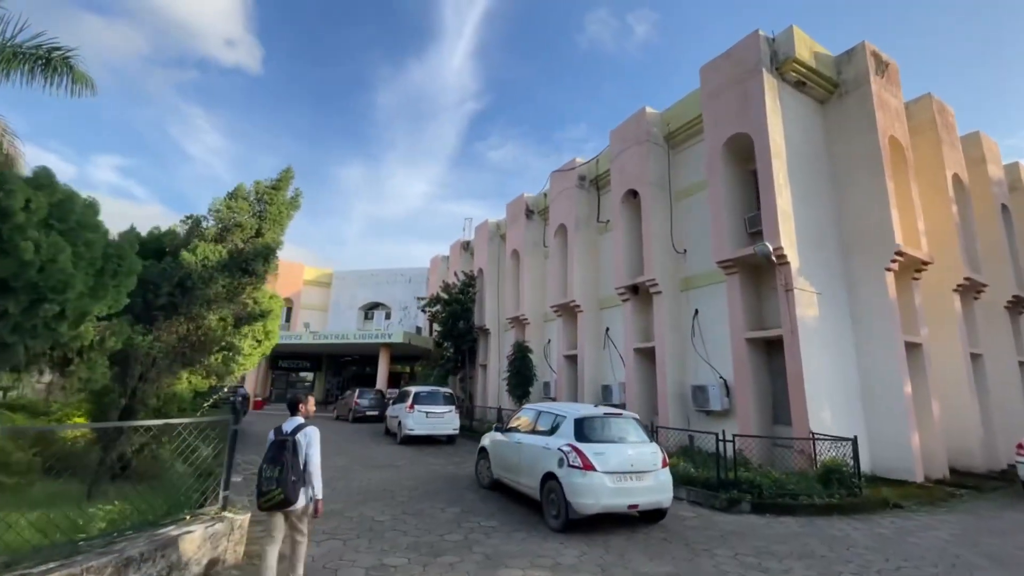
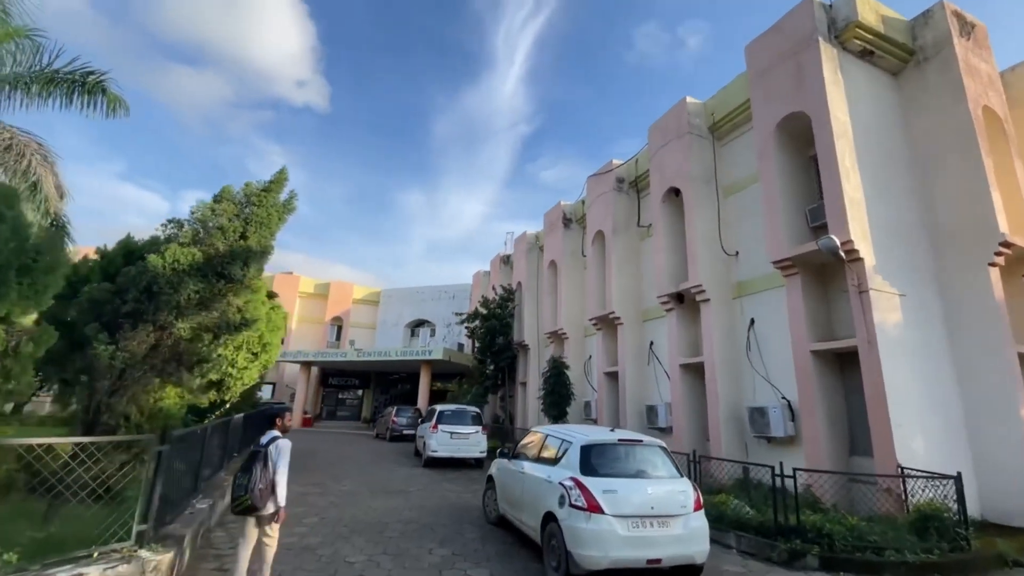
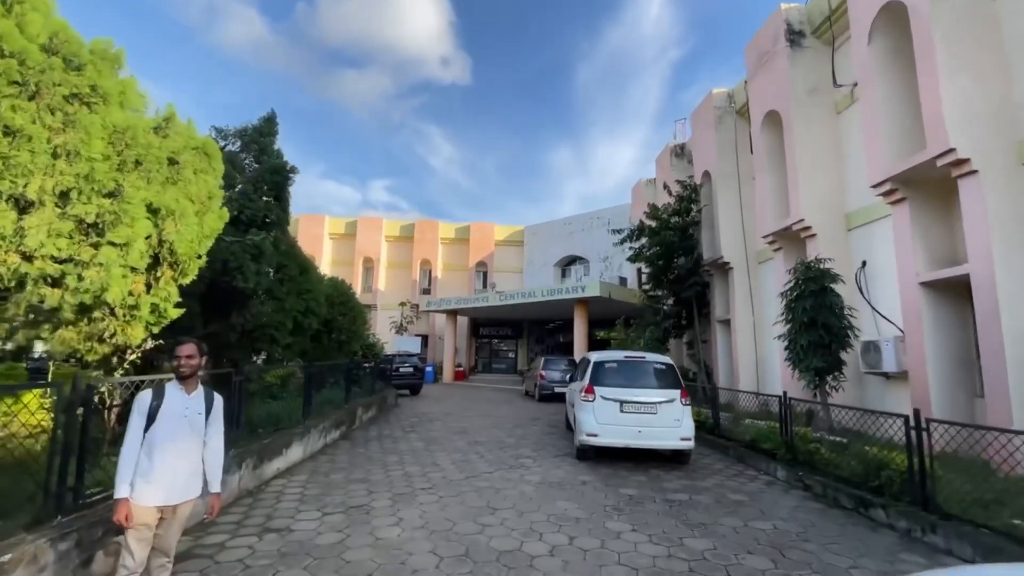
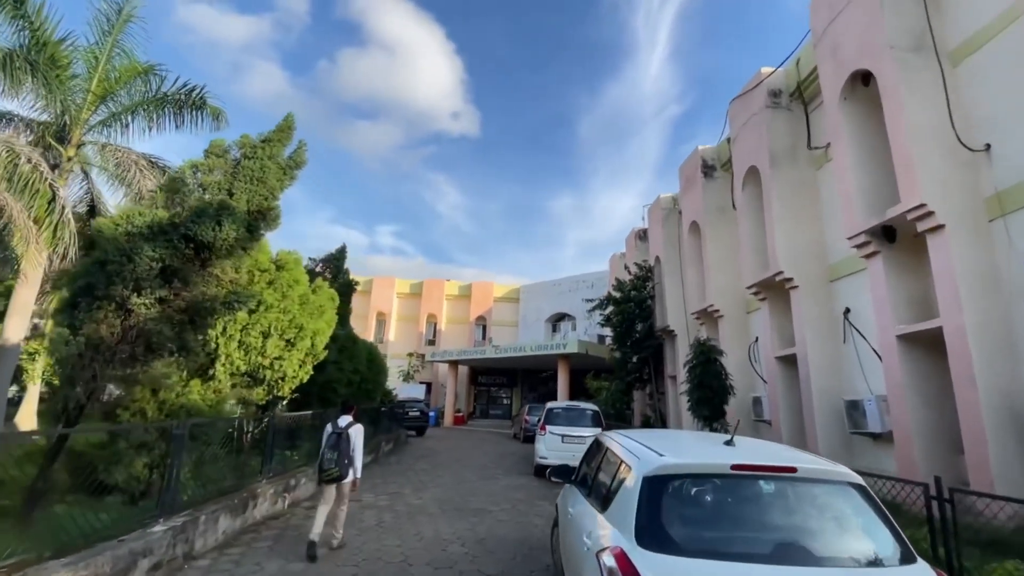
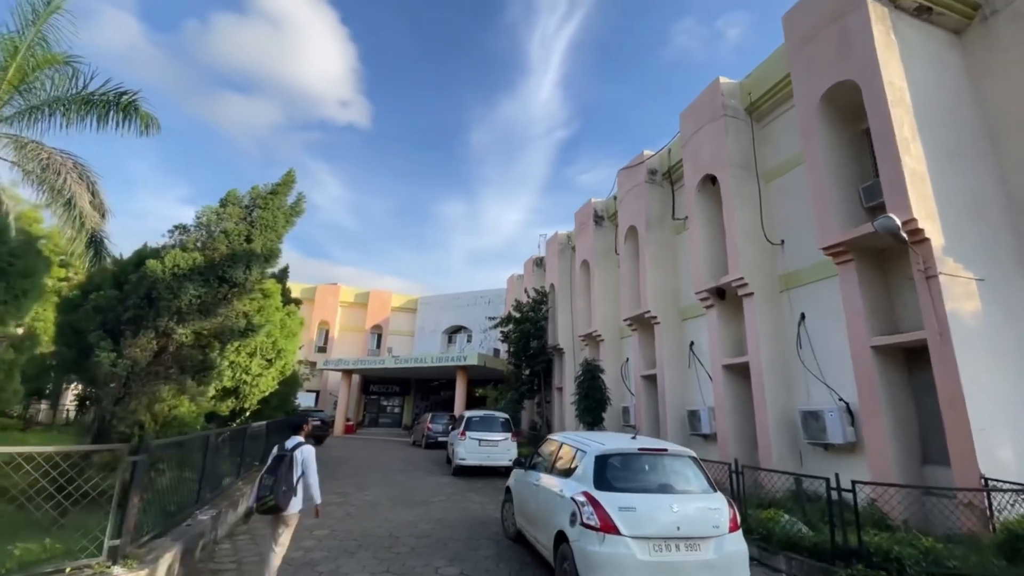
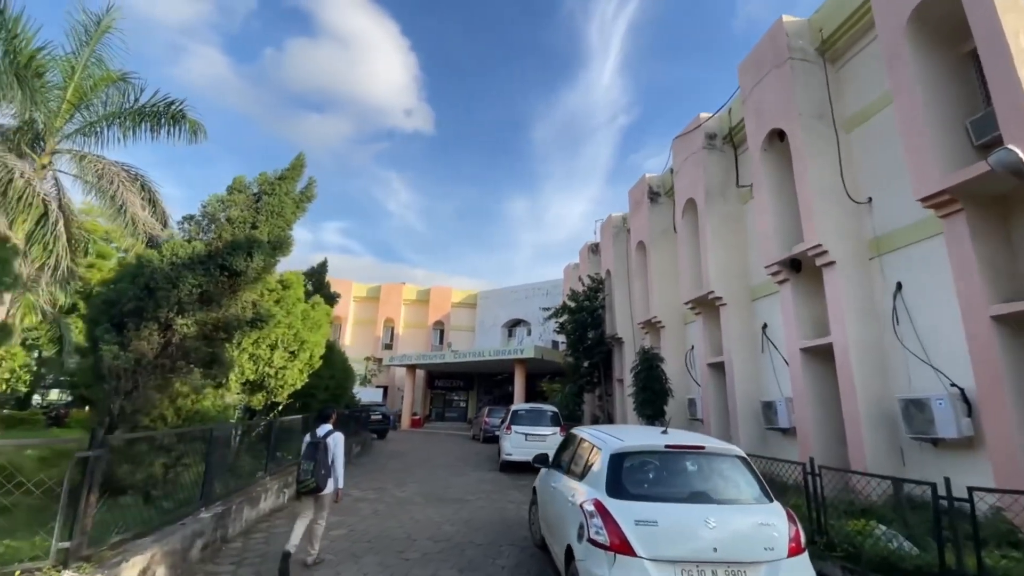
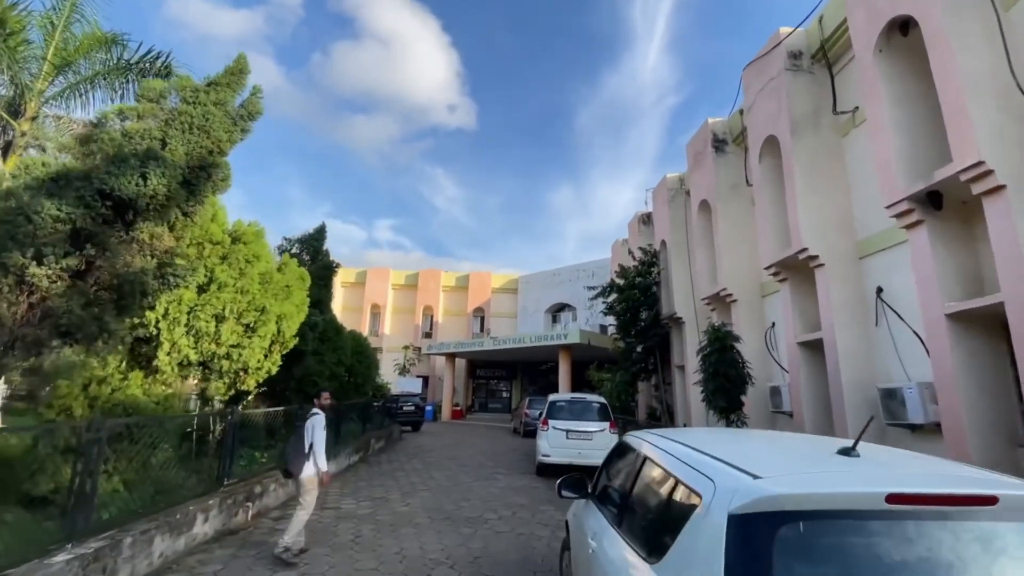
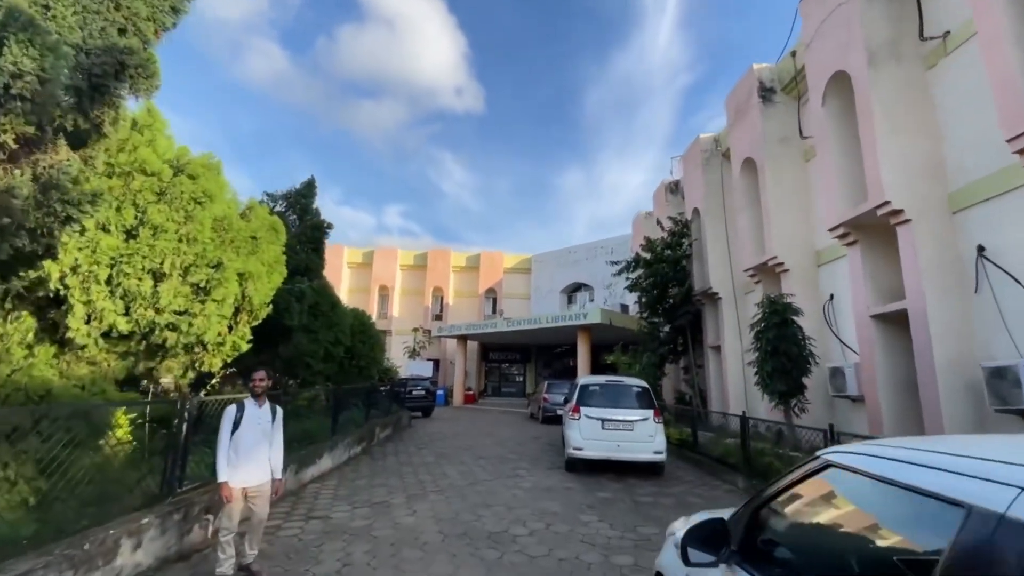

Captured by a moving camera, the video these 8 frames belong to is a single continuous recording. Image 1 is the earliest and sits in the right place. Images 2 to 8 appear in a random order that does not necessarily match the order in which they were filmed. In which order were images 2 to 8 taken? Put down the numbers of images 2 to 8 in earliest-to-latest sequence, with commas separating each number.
2, 5, 6, 4, 7, 8, 3
